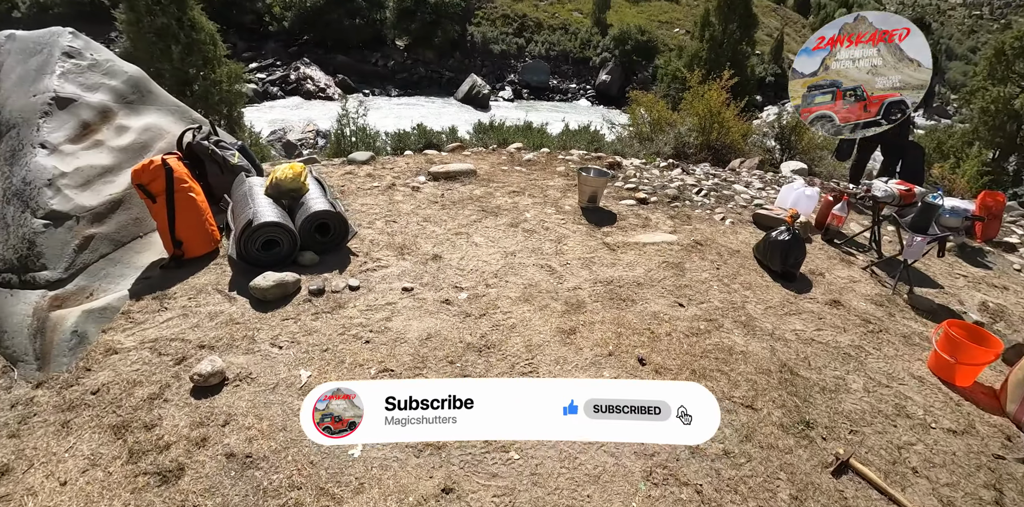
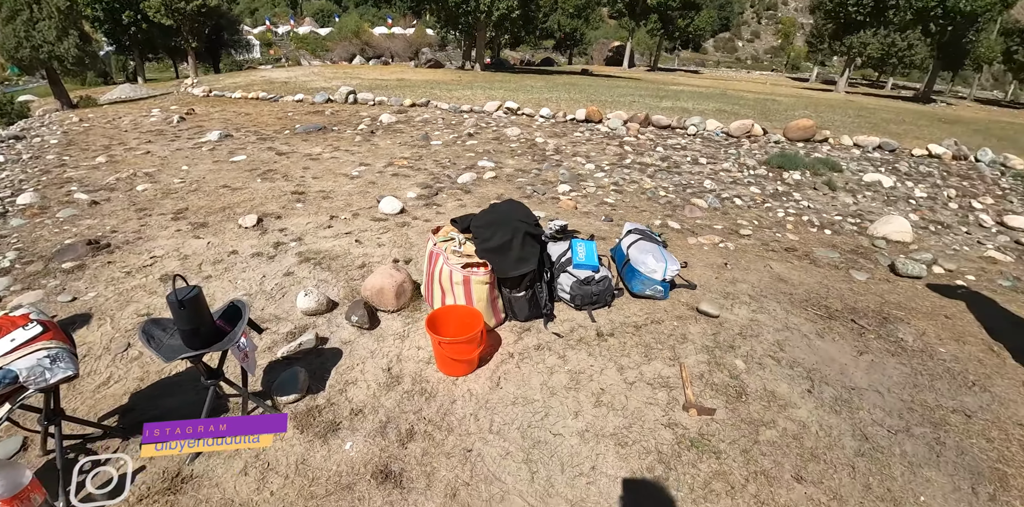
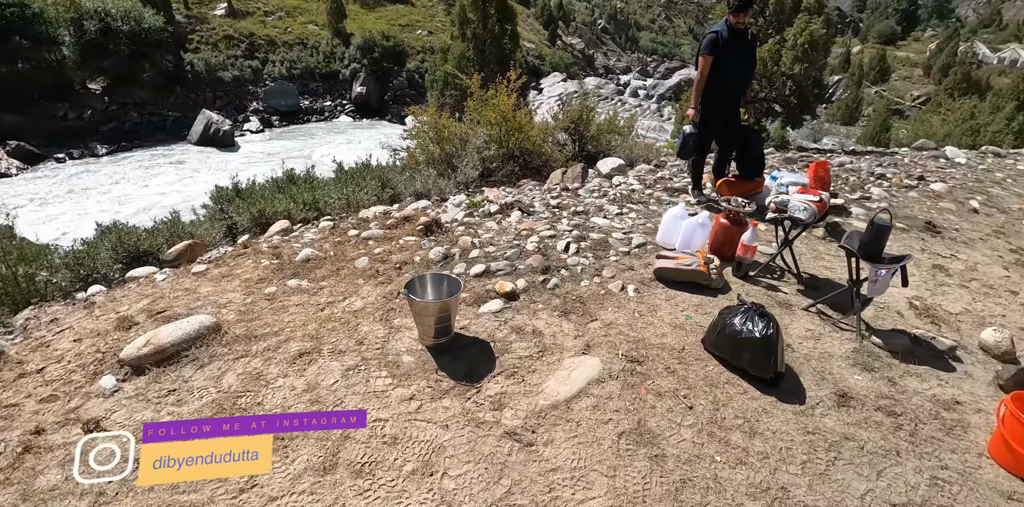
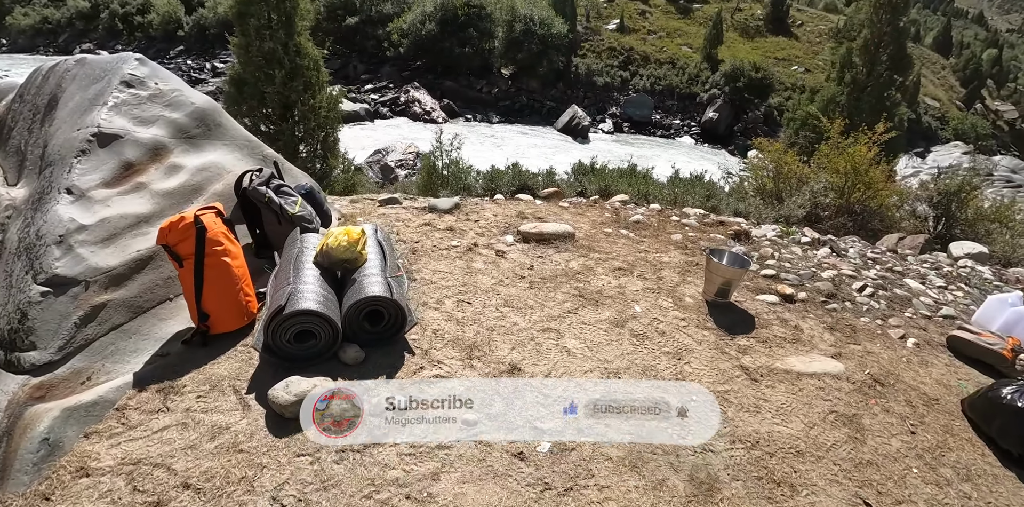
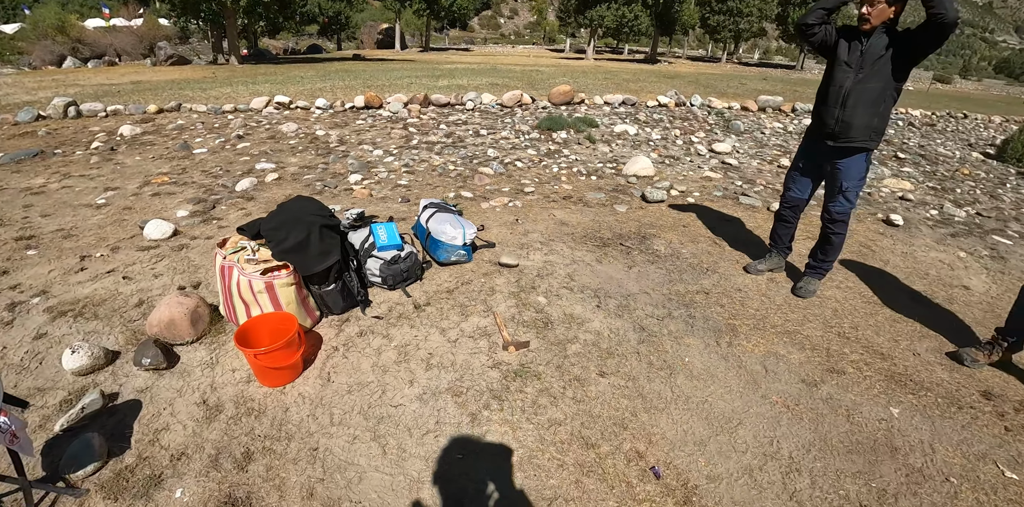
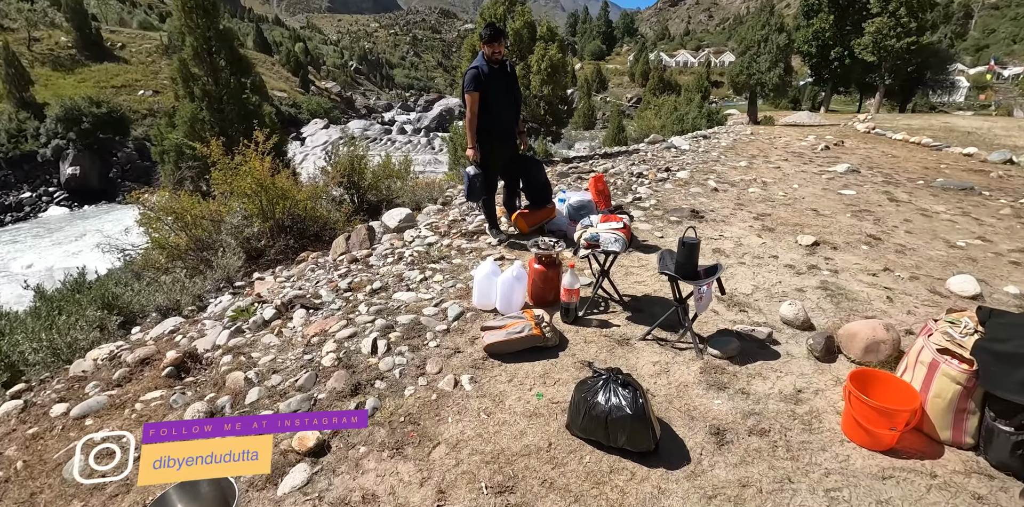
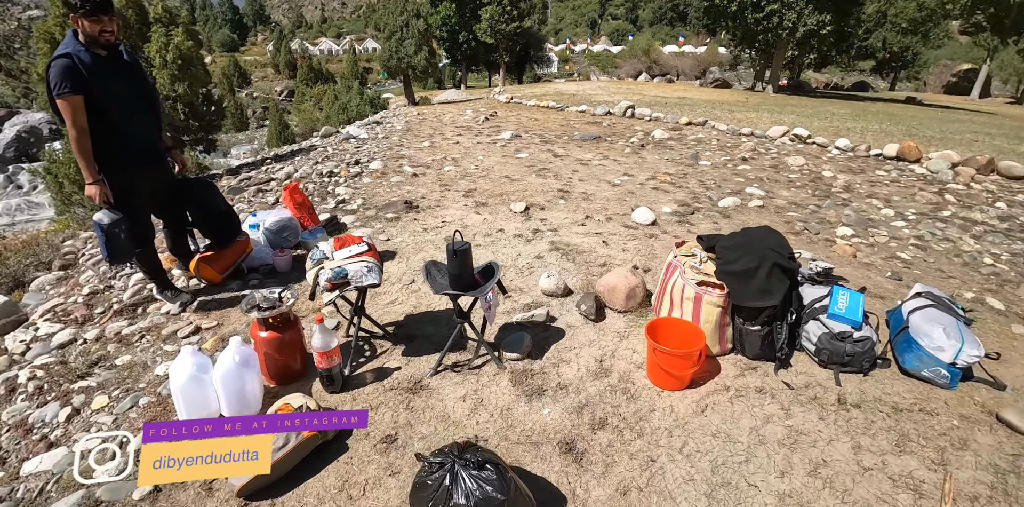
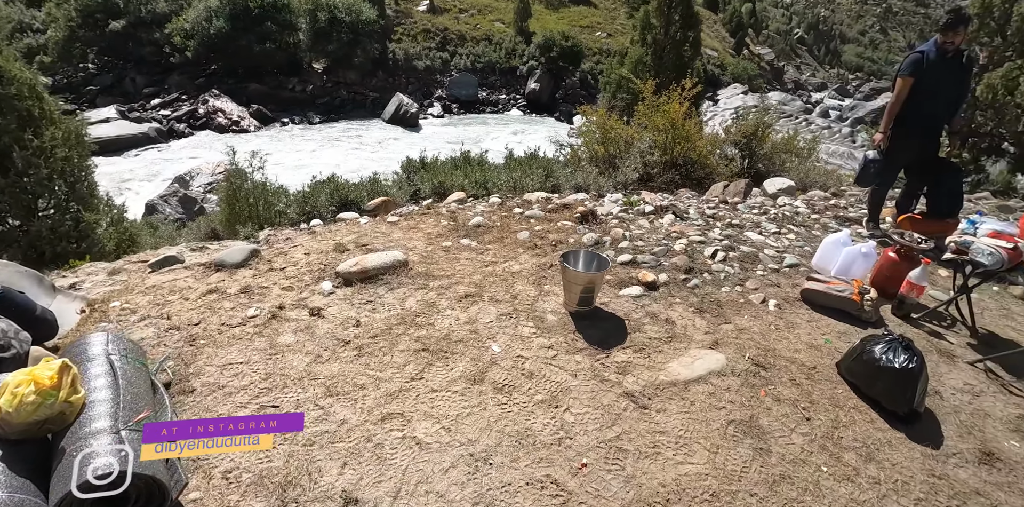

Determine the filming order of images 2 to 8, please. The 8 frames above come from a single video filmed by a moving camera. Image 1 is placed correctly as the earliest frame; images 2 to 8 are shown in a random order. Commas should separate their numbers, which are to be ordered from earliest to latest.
4, 8, 3, 6, 7, 2, 5
